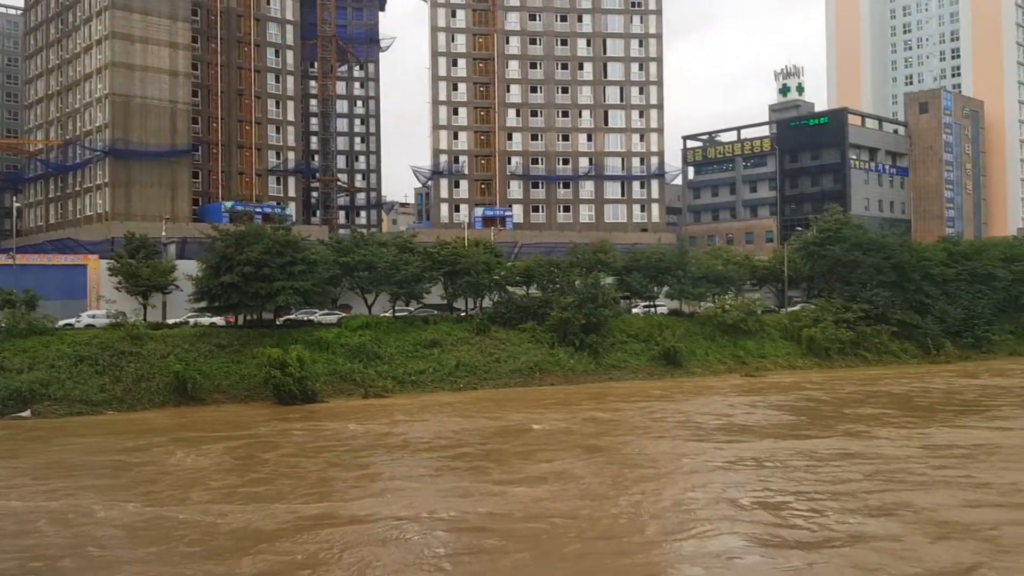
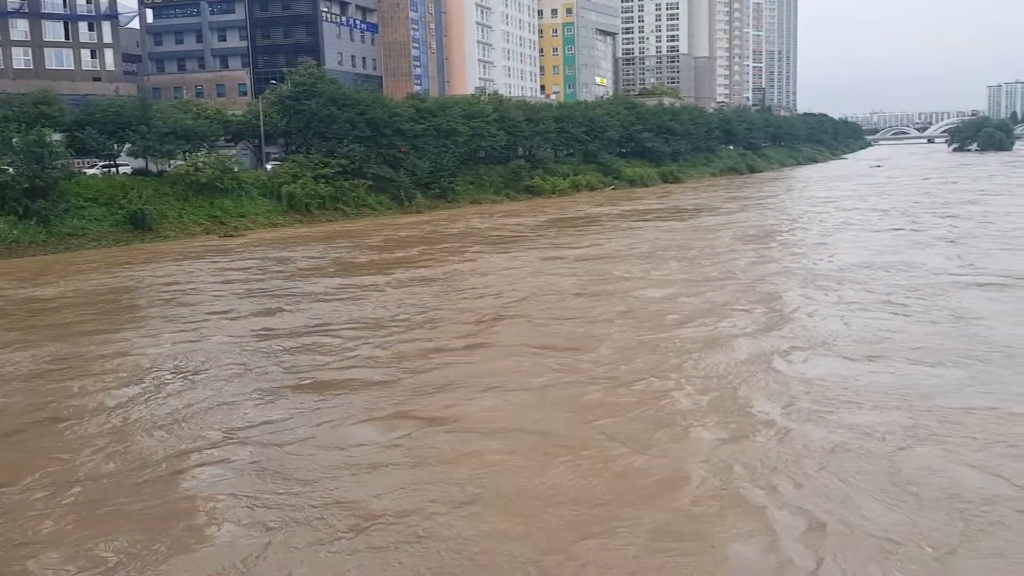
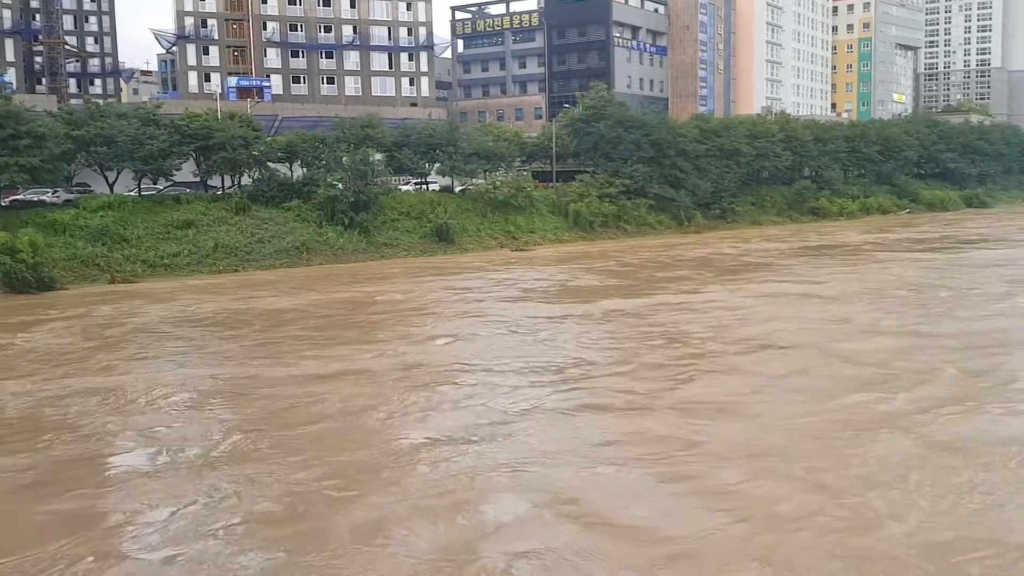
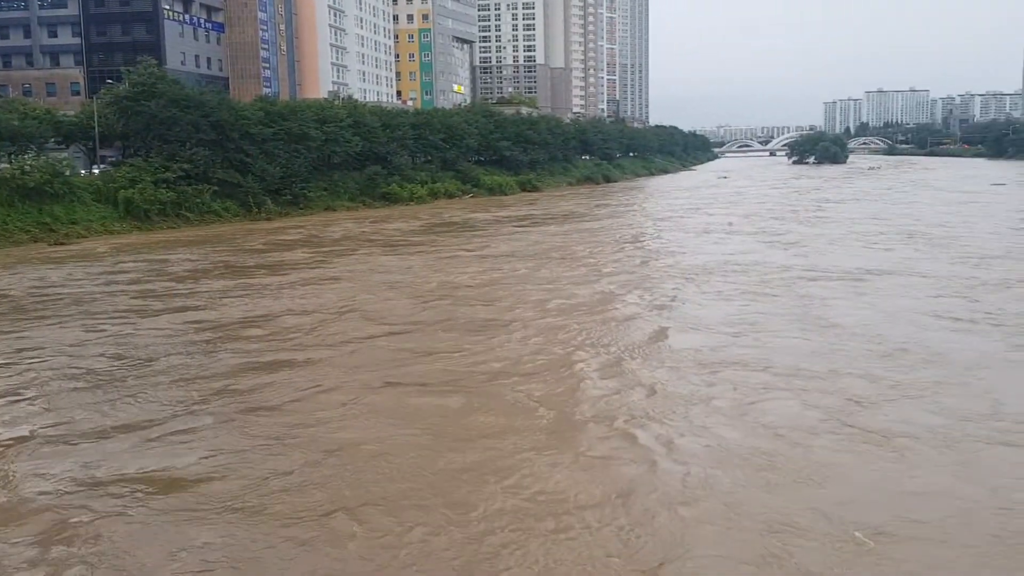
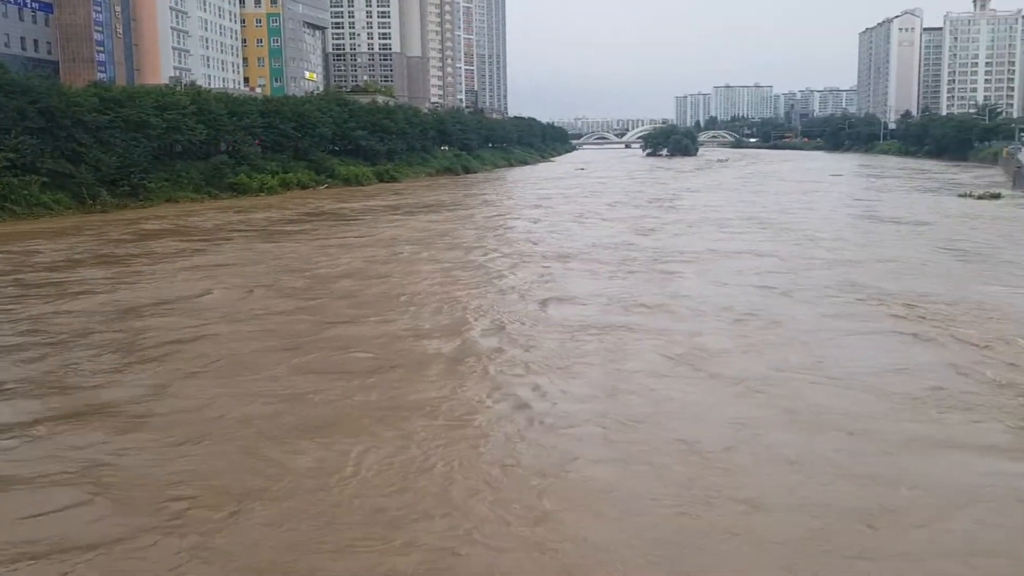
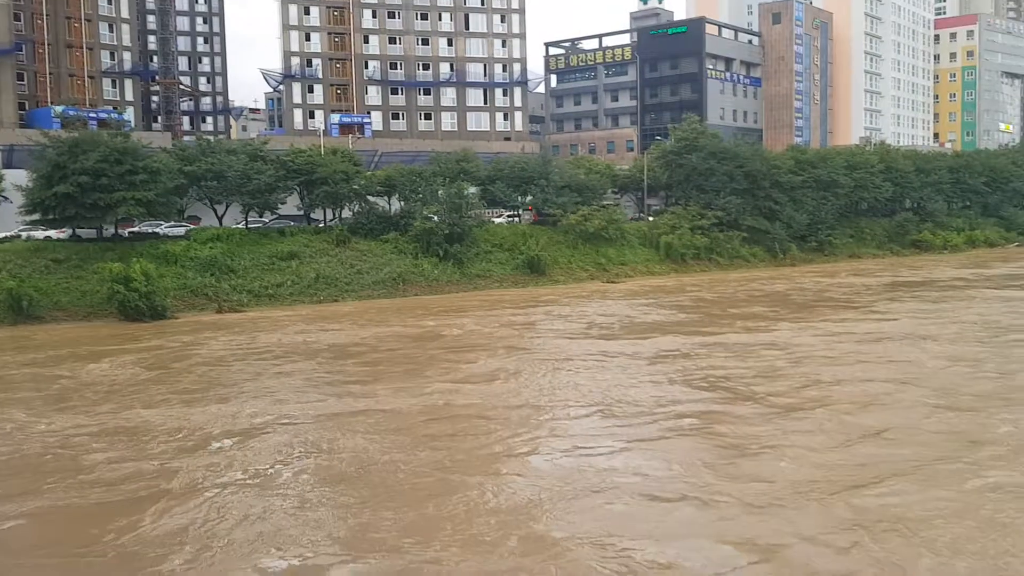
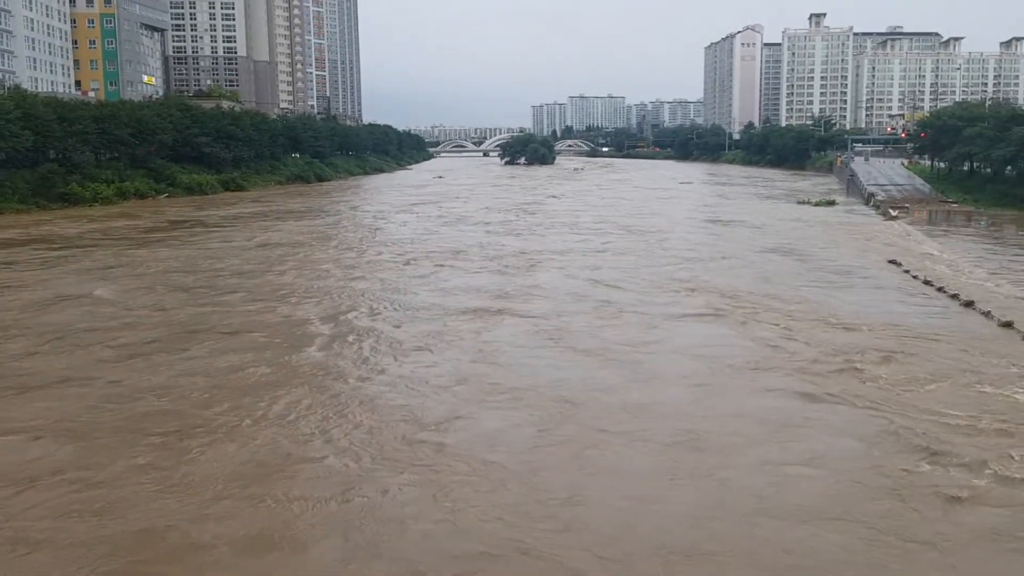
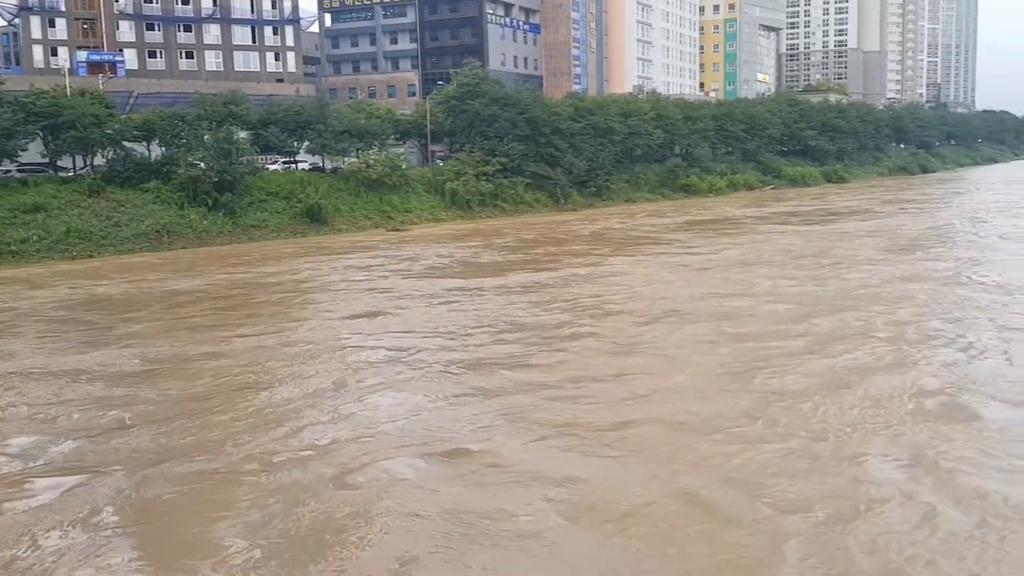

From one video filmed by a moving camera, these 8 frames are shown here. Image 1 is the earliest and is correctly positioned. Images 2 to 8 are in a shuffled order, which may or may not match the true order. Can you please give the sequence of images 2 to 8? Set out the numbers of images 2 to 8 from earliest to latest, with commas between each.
6, 3, 8, 2, 4, 5, 7
